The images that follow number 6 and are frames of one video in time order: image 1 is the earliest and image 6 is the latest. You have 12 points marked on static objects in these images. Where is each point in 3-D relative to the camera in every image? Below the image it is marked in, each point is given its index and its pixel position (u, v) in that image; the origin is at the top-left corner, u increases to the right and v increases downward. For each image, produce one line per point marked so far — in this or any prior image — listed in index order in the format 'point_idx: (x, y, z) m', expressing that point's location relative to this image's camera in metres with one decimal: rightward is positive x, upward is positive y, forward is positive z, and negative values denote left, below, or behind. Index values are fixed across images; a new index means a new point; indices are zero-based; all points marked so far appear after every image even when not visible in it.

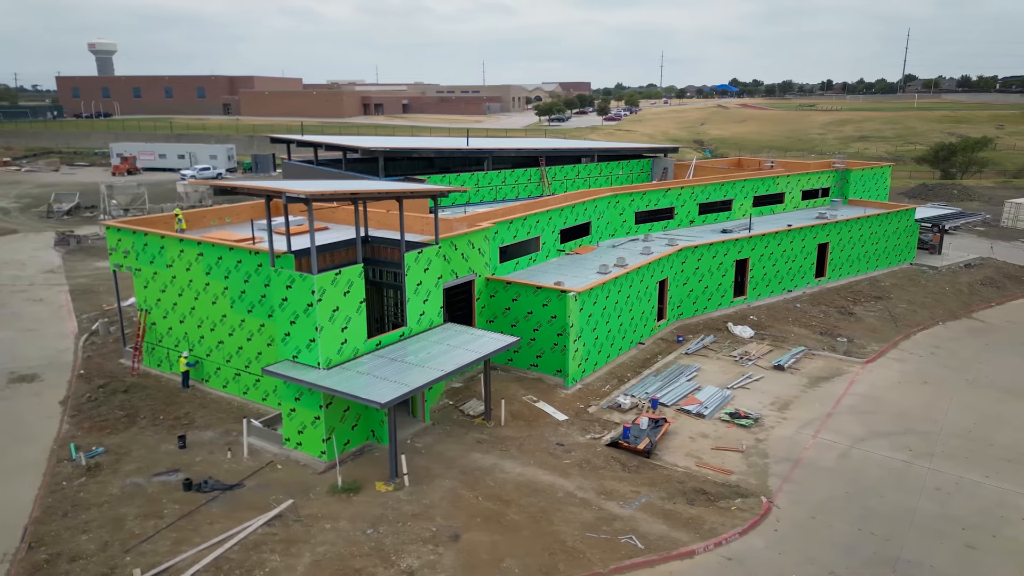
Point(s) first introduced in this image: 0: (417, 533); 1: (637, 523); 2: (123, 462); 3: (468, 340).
0: (-1.9, -4.8, +14.4) m
1: (+2.5, -4.8, +14.9) m
2: (-9.3, -4.2, +17.6) m
3: (-1.2, -1.4, +18.8) m
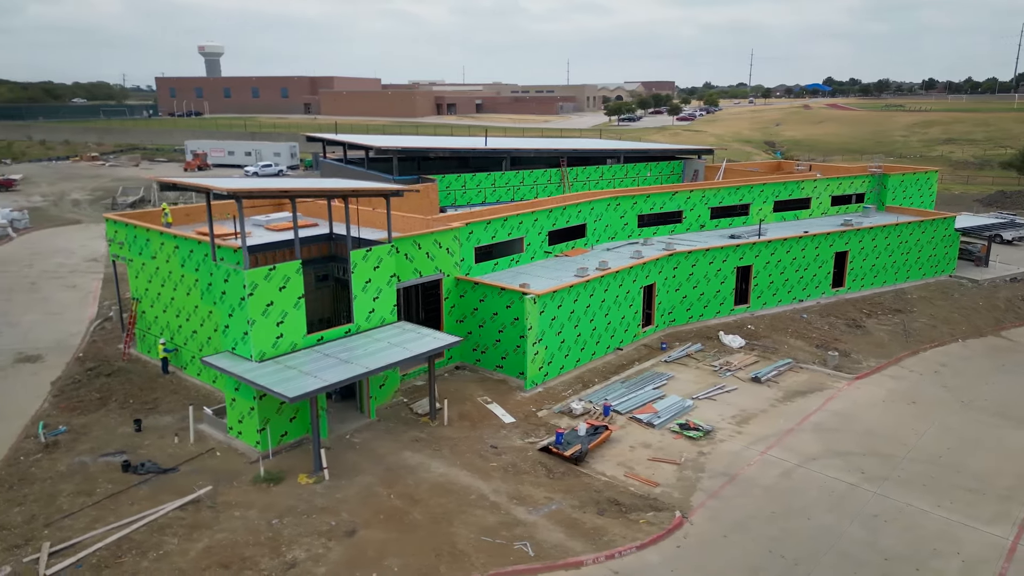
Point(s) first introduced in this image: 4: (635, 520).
0: (-3.9, -4.8, +14.7) m
1: (+0.4, -4.8, +14.7) m
2: (-11.0, -3.9, +18.7) m
3: (-2.7, -1.4, +19.0) m
4: (+2.5, -4.8, +15.1) m
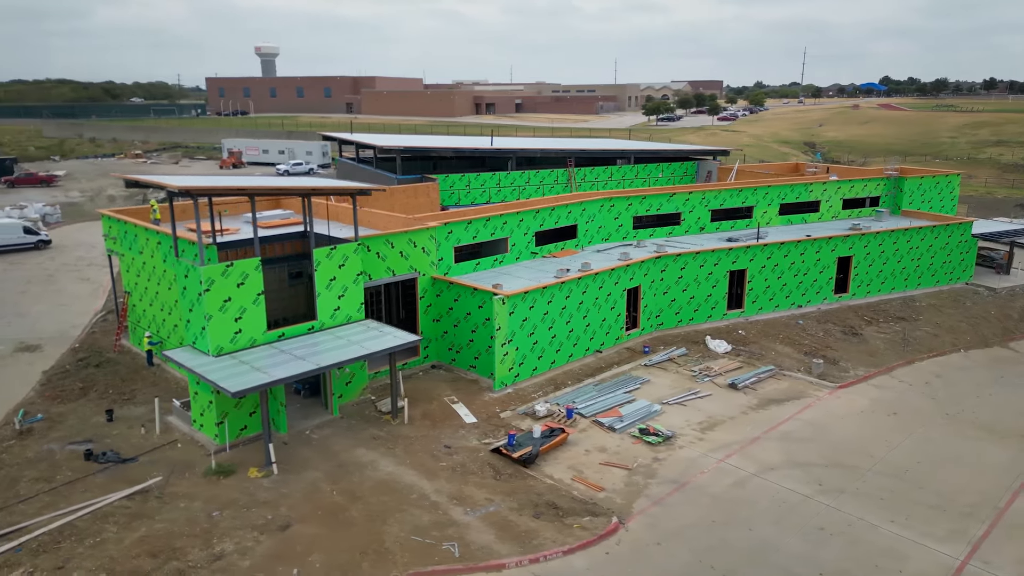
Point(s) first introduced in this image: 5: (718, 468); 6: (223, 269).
0: (-5.3, -4.7, +15.0) m
1: (-0.9, -4.9, +14.7) m
2: (-12.1, -3.7, +19.3) m
3: (-3.7, -1.4, +19.1) m
4: (+1.2, -4.8, +14.9) m
5: (+4.9, -4.3, +17.6) m
6: (-6.9, +0.5, +17.4) m
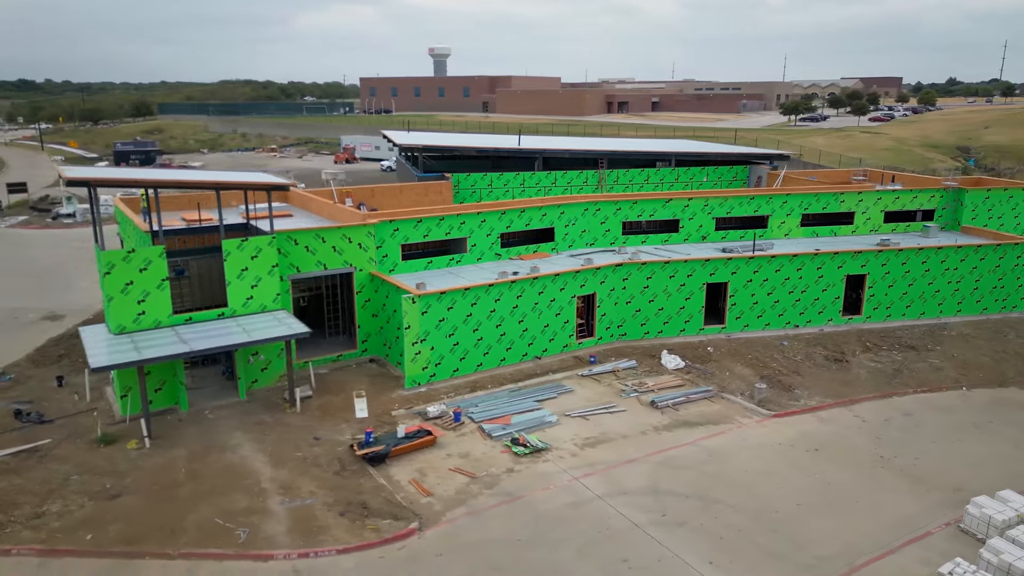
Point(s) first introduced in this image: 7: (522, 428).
0: (-9.3, -4.4, +16.4) m
1: (-5.1, -4.8, +15.2) m
2: (-15.0, -3.0, +22.0) m
3: (-6.8, -1.1, +20.1) m
4: (-3.0, -4.8, +15.0) m
5: (+1.3, -4.5, +16.8) m
6: (-10.1, +0.9, +19.1) m
7: (+0.3, -3.7, +19.5) m
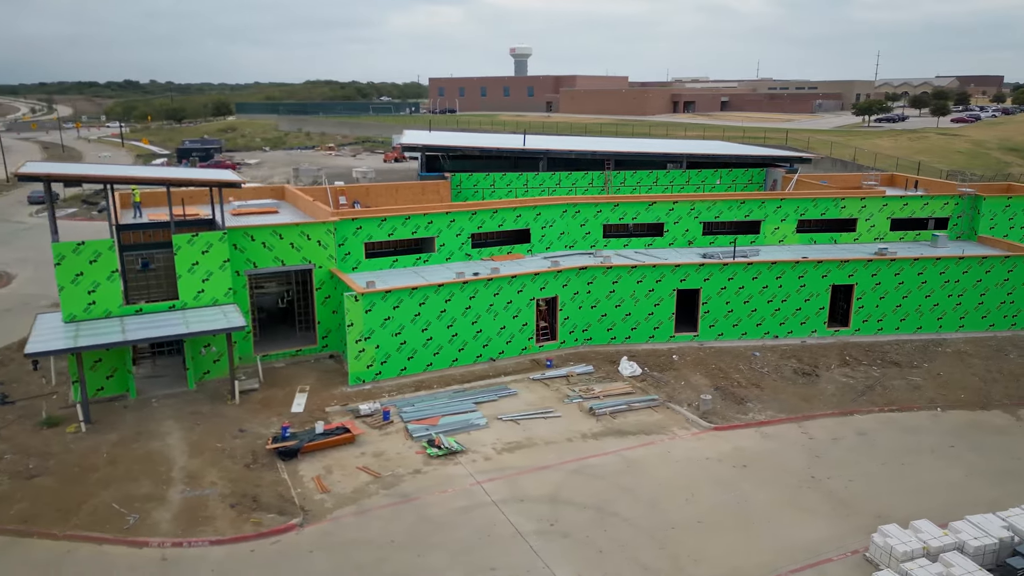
0: (-11.6, -4.2, +17.3) m
1: (-7.5, -4.7, +15.7) m
2: (-16.7, -2.7, +23.5) m
3: (-8.6, -1.0, +20.7) m
4: (-5.5, -4.8, +15.3) m
5: (-1.0, -4.6, +16.7) m
6: (-11.9, +1.1, +20.0) m
7: (-1.7, -3.8, +19.4) m
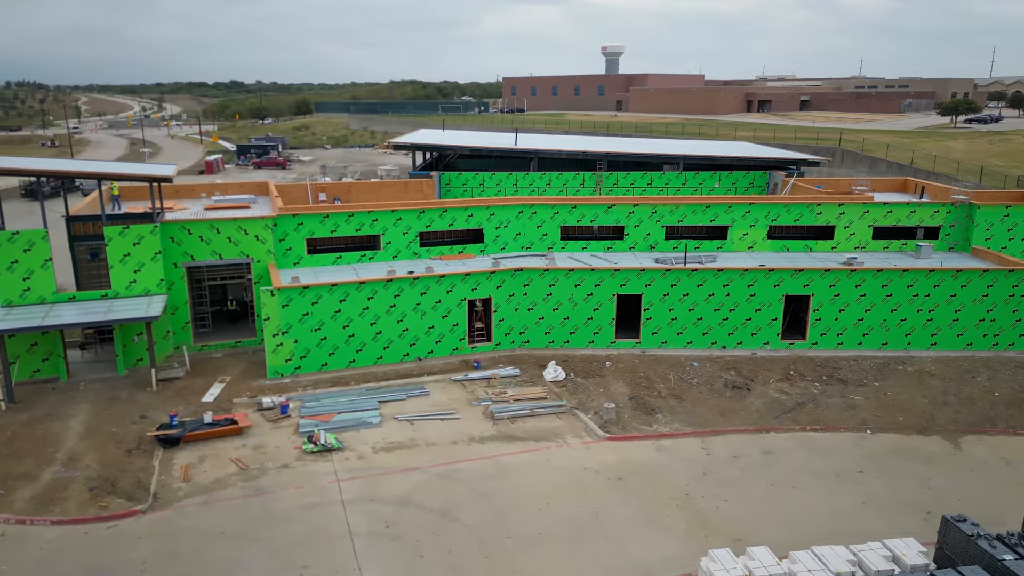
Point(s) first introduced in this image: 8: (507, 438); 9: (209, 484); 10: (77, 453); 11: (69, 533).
0: (-14.7, -3.8, +18.6) m
1: (-10.9, -4.4, +16.6) m
2: (-19.0, -2.2, +25.3) m
3: (-11.3, -0.7, +21.6) m
4: (-8.9, -4.6, +15.9) m
5: (-4.3, -4.6, +16.8) m
6: (-14.6, +1.5, +21.3) m
7: (-4.7, -3.7, +19.6) m
8: (-0.1, -3.9, +19.4) m
9: (-6.9, -4.5, +16.8) m
10: (-10.6, -4.0, +18.0) m
11: (-8.9, -5.0, +14.9) m
